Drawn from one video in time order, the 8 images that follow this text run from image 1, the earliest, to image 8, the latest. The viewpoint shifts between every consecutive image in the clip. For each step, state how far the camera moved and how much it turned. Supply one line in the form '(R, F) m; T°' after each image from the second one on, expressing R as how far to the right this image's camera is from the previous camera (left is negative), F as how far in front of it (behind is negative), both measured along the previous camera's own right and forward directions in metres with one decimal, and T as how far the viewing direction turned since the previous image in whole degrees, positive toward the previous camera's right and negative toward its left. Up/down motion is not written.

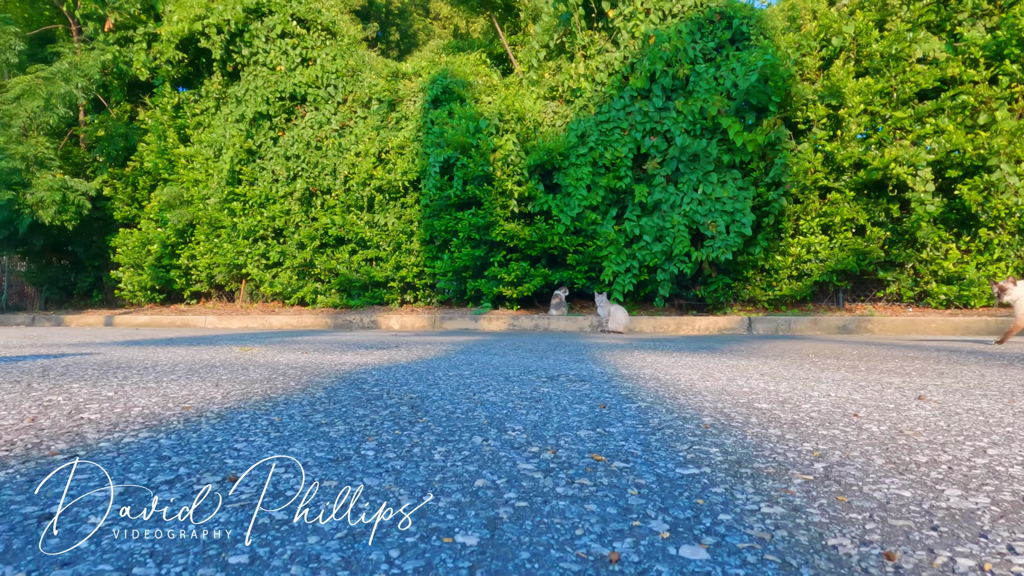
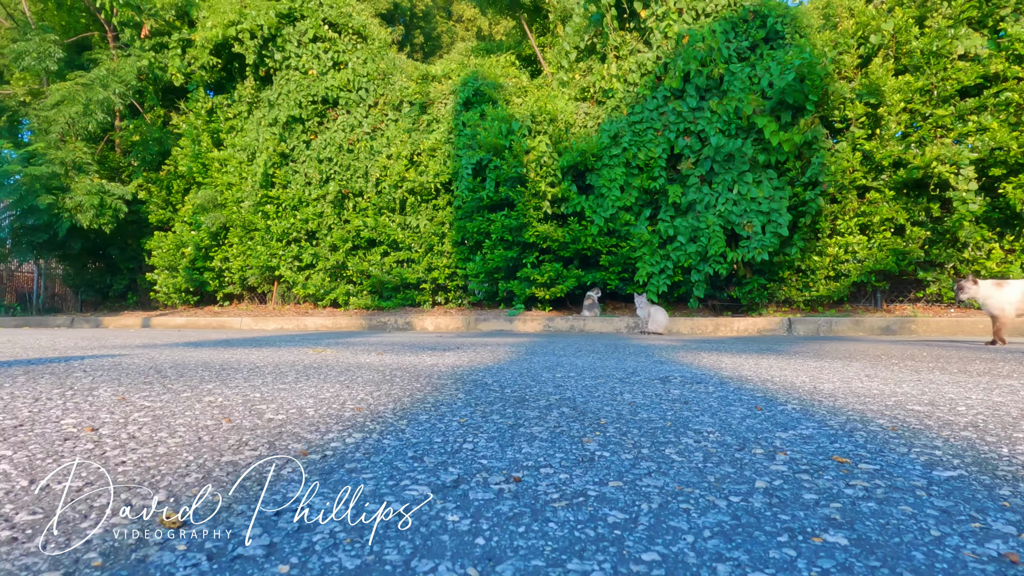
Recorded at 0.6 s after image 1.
(-0.3, 0.0) m; -2°
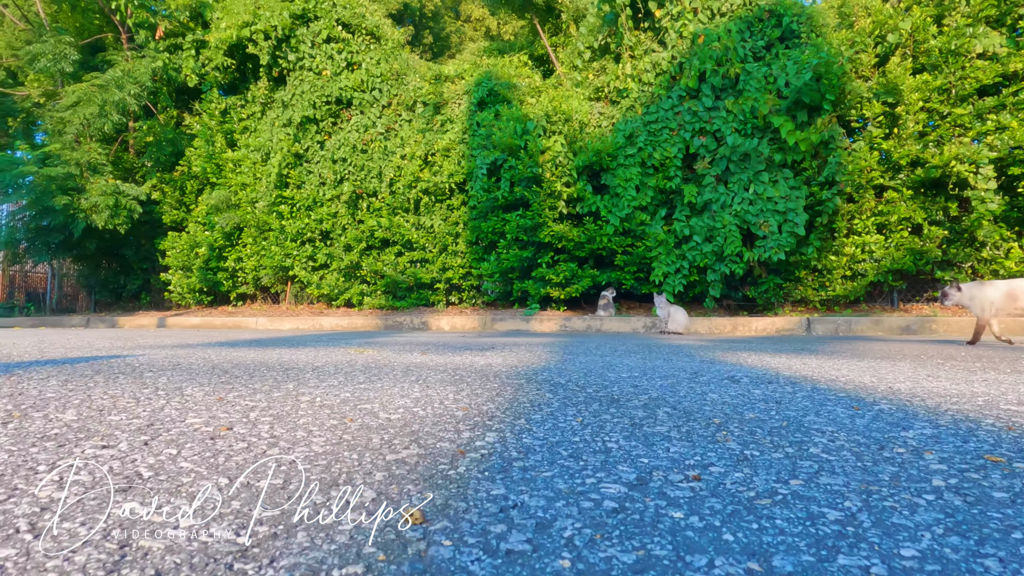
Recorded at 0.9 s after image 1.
(-0.2, 0.0) m; 0°
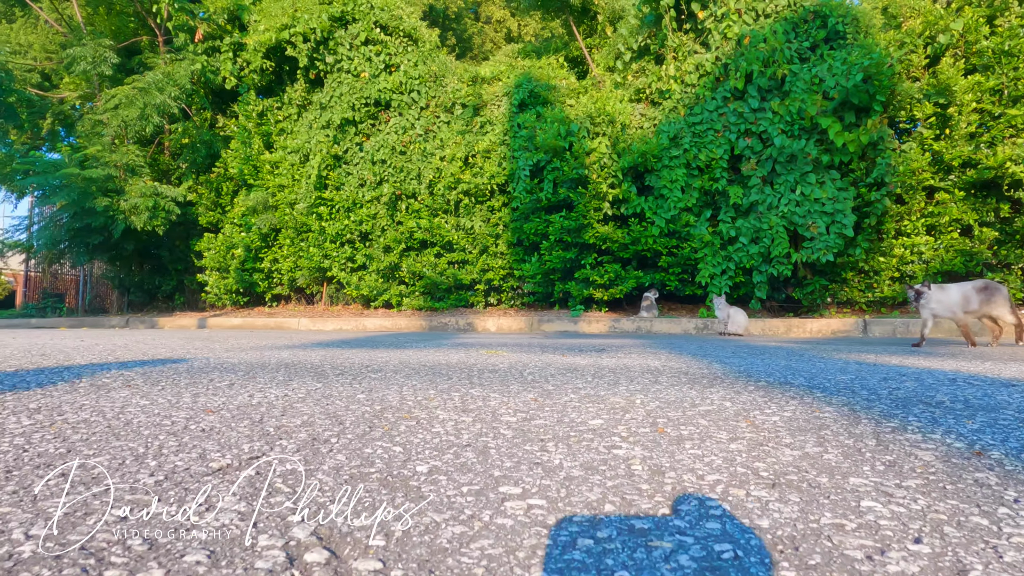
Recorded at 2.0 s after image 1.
(-0.7, 0.0) m; -1°
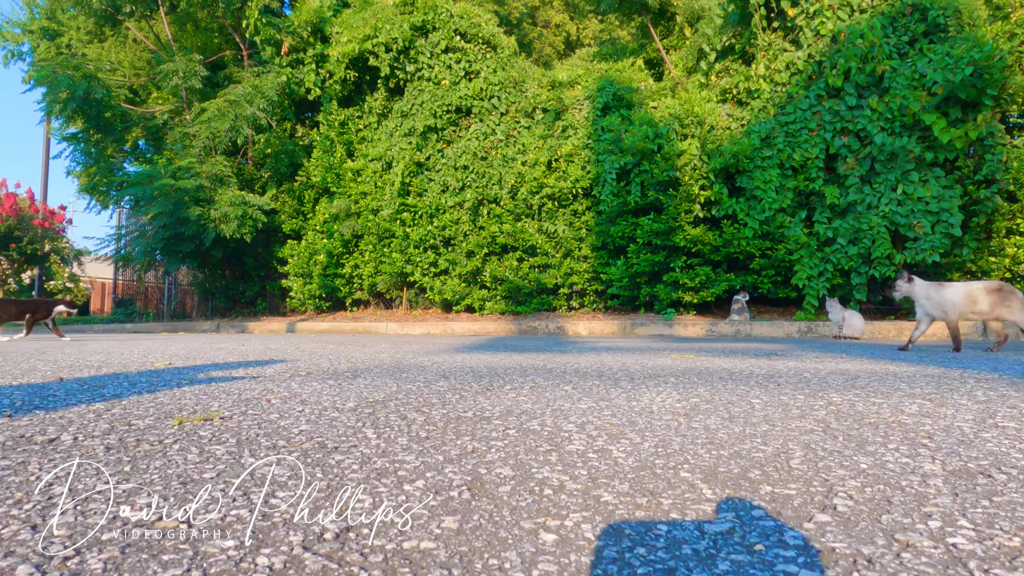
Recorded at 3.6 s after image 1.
(-0.8, -0.1) m; -4°
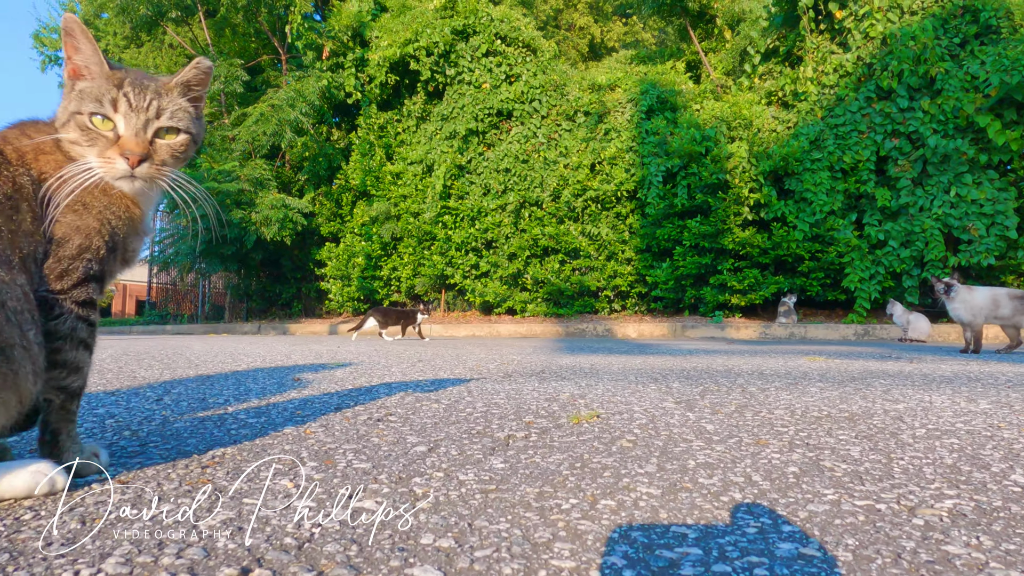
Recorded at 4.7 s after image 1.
(-0.7, -0.1) m; -1°
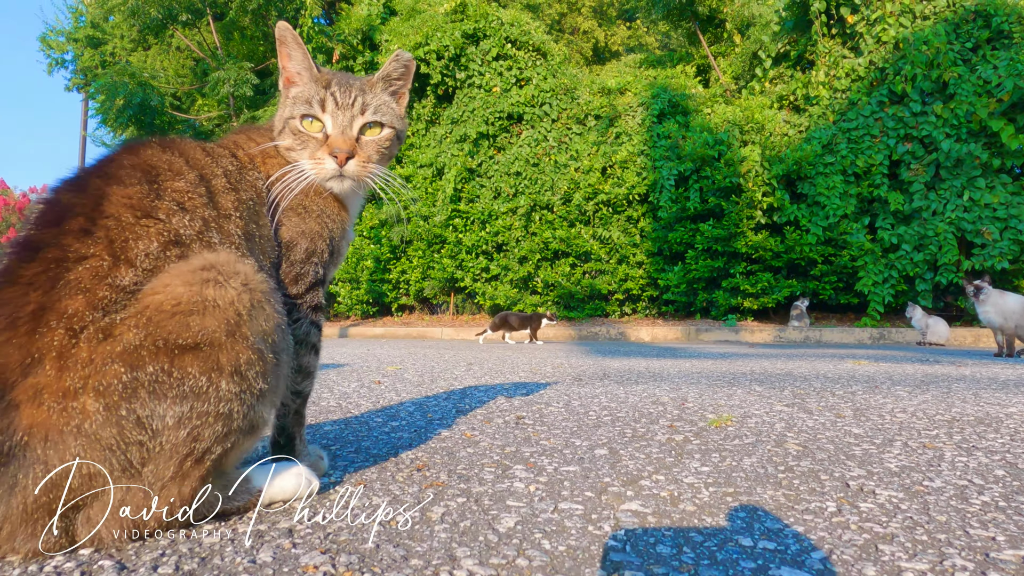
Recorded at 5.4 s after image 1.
(-0.3, 0.0) m; 0°
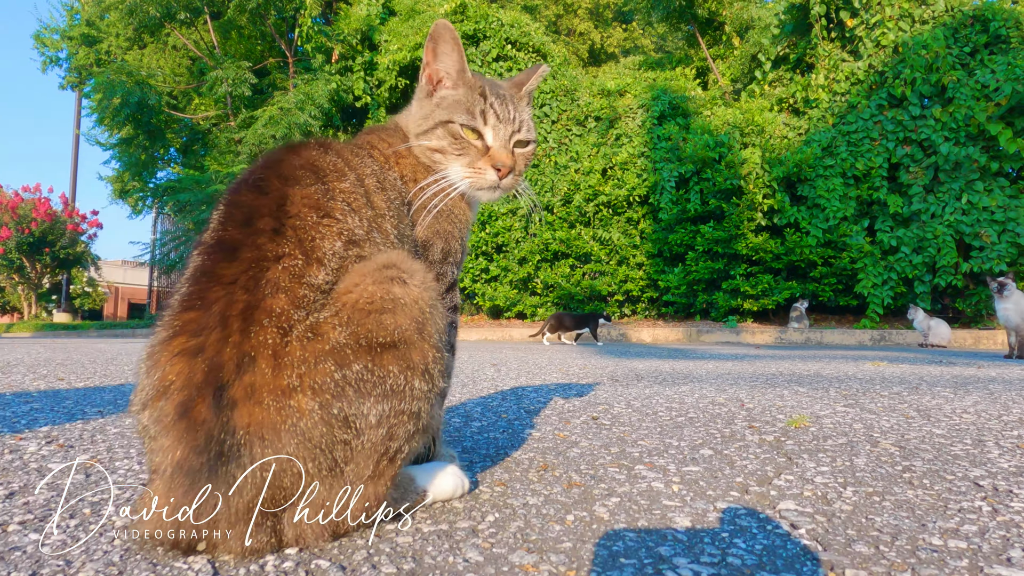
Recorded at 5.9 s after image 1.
(-0.2, 0.0) m; +1°
